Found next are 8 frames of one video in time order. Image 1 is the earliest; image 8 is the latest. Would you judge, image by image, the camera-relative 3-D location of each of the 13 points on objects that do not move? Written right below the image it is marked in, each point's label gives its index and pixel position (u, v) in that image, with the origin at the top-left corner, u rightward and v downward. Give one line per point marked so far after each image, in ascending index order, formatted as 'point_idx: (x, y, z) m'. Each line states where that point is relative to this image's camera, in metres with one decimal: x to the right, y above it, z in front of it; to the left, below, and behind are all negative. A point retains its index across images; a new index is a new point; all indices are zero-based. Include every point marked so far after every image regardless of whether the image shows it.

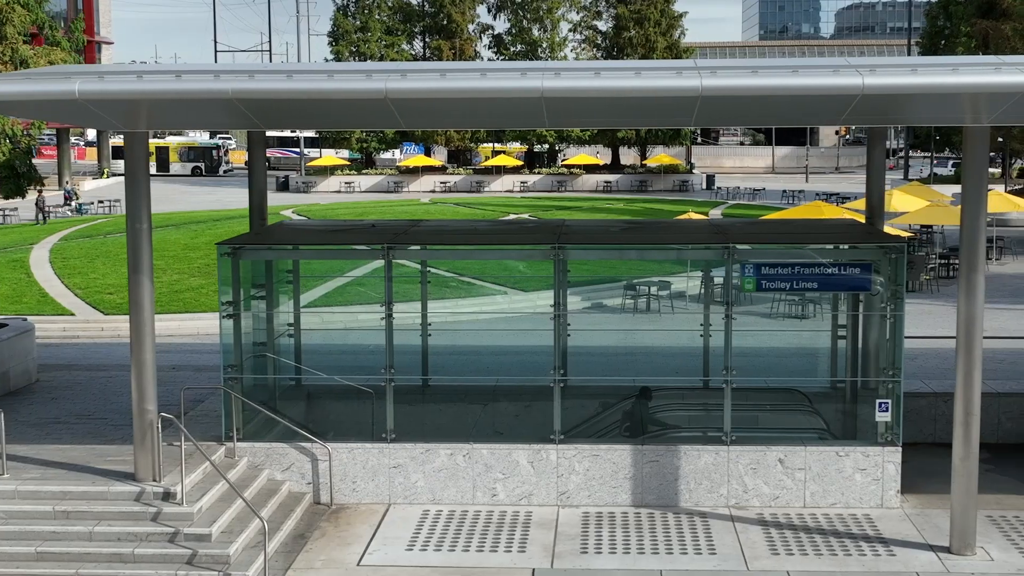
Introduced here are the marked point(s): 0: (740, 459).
0: (+1.8, -1.4, +11.5) m
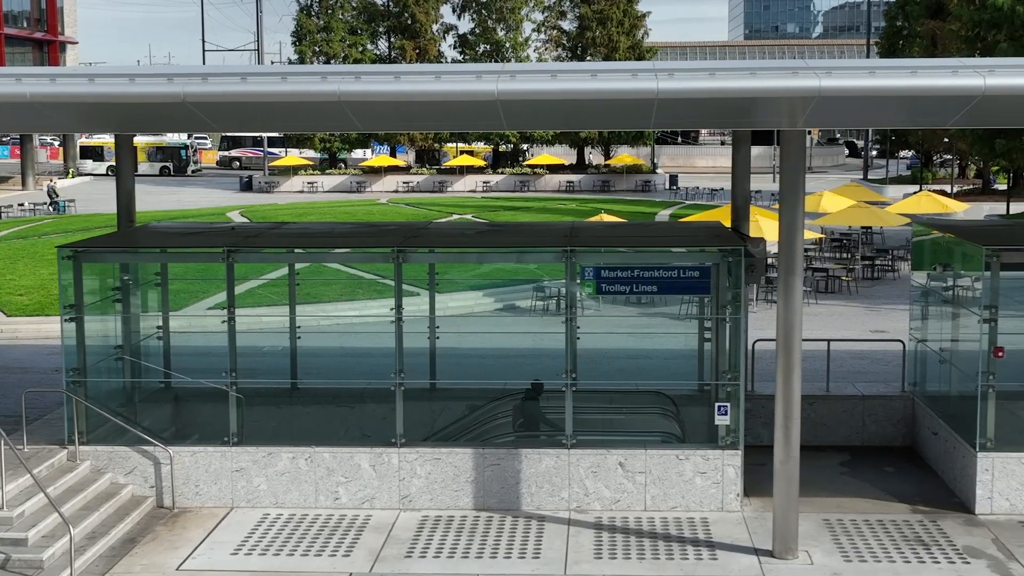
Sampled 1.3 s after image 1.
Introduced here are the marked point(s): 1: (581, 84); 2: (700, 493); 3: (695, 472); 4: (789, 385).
0: (+0.5, -1.4, +11.5) m
1: (+0.4, +1.3, +8.9) m
2: (+1.5, -1.6, +11.4) m
3: (+1.4, -1.5, +11.4) m
4: (+1.9, -0.7, +10.1) m
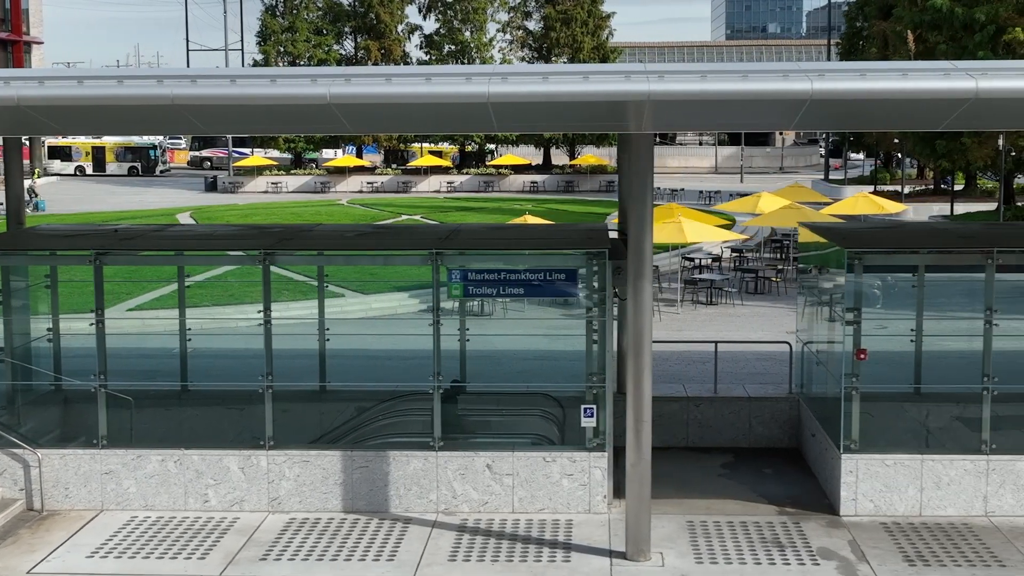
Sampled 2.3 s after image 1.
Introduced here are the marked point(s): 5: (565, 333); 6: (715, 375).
0: (-0.5, -1.4, +11.5) m
1: (-0.6, +1.2, +9.0) m
2: (+0.4, -1.6, +11.4) m
3: (+0.4, -1.5, +11.4) m
4: (+0.9, -0.7, +10.1) m
5: (+0.4, -0.4, +11.3) m
6: (+2.0, -0.9, +14.5) m
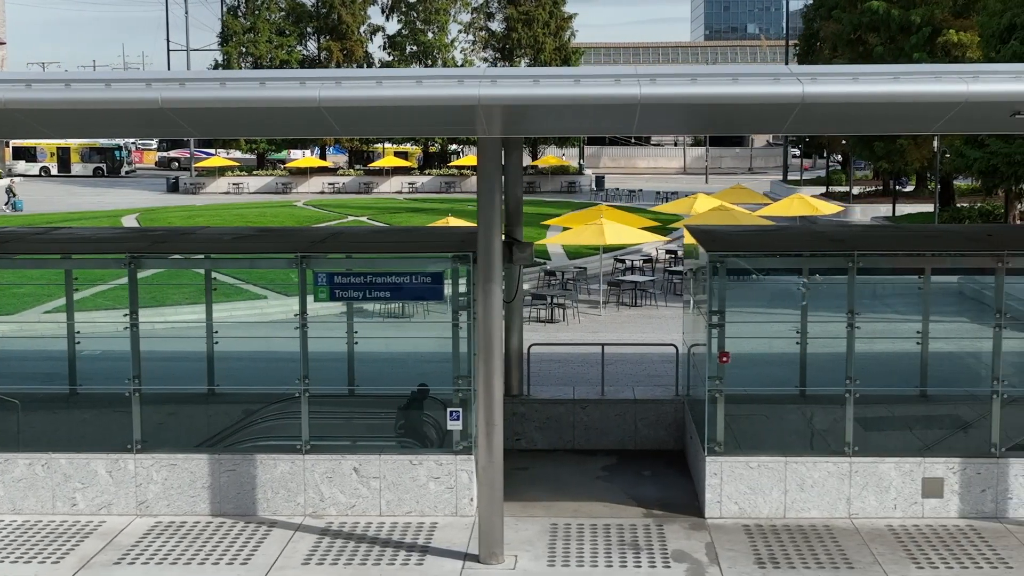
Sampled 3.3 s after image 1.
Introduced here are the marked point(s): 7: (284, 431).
0: (-1.6, -1.4, +11.5) m
1: (-1.6, +1.2, +9.0) m
2: (-0.6, -1.7, +11.5) m
3: (-0.7, -1.5, +11.4) m
4: (-0.1, -0.7, +10.1) m
5: (-0.6, -0.4, +11.4) m
6: (+0.9, -0.9, +14.6) m
7: (-1.8, -1.1, +11.6) m
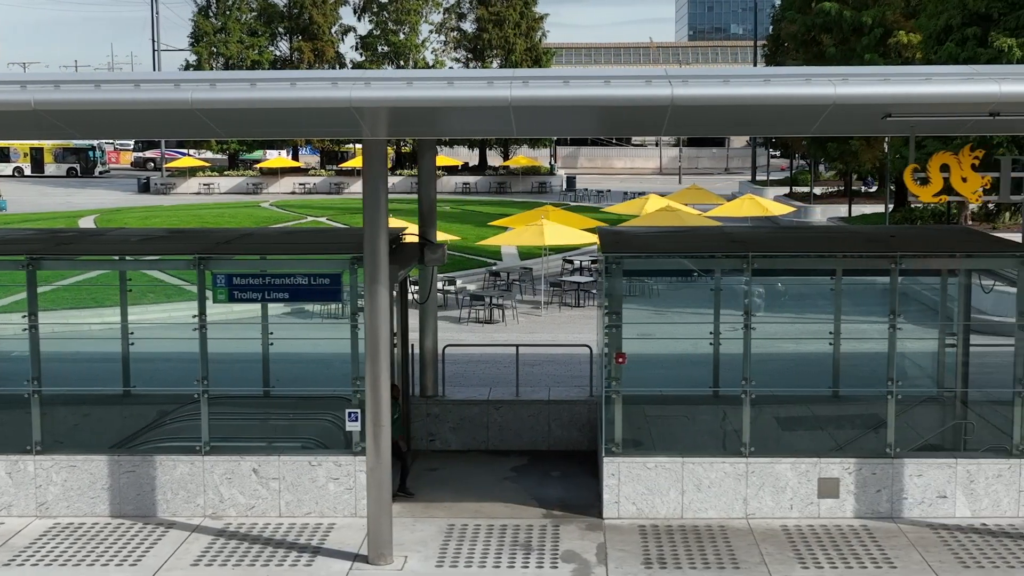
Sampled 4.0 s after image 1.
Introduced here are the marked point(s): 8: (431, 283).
0: (-2.4, -1.4, +11.5) m
1: (-2.4, +1.2, +9.0) m
2: (-1.4, -1.7, +11.5) m
3: (-1.5, -1.5, +11.5) m
4: (-0.9, -0.7, +10.1) m
5: (-1.4, -0.4, +11.4) m
6: (+0.1, -0.9, +14.6) m
7: (-2.6, -1.2, +11.6) m
8: (-0.8, 0.0, +13.7) m
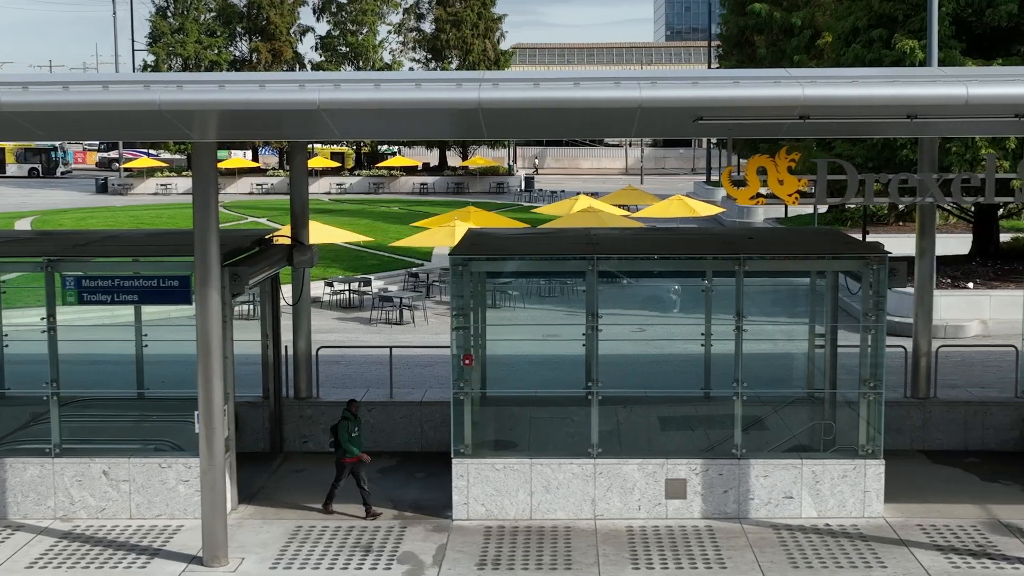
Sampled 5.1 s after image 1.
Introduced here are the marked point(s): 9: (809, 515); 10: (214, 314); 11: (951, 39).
0: (-3.6, -1.5, +11.5) m
1: (-3.6, +1.2, +9.0) m
2: (-2.6, -1.7, +11.5) m
3: (-2.7, -1.5, +11.5) m
4: (-2.1, -0.7, +10.1) m
5: (-2.6, -0.4, +11.4) m
6: (-1.1, -0.9, +14.6) m
7: (-3.8, -1.2, +11.6) m
8: (-2.0, 0.0, +13.7) m
9: (+2.3, -1.8, +11.3) m
10: (-2.1, -0.2, +10.0) m
11: (+6.0, +3.4, +19.7) m
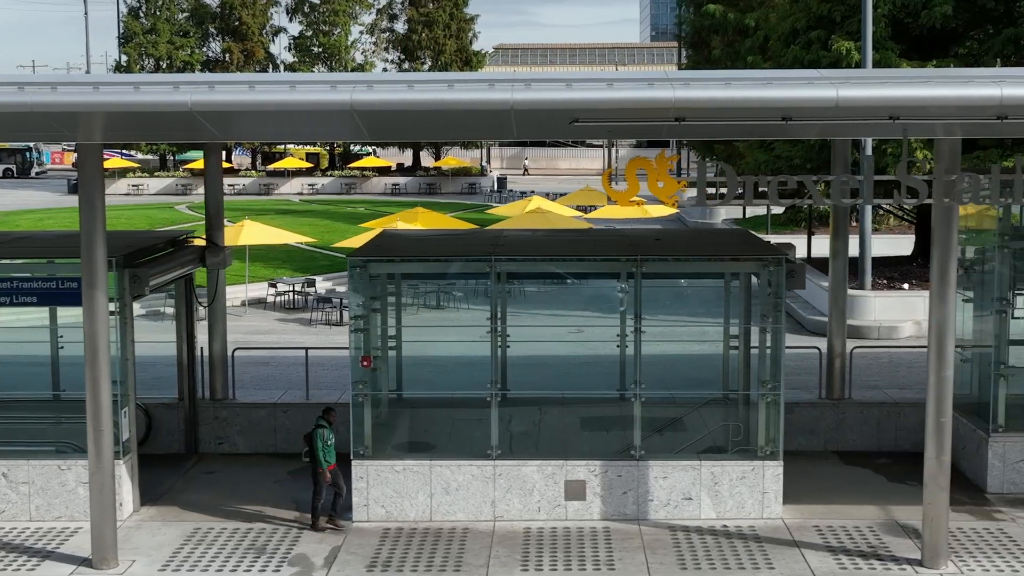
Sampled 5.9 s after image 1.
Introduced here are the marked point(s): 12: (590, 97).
0: (-4.4, -1.5, +11.5) m
1: (-4.4, +1.2, +9.0) m
2: (-3.4, -1.7, +11.5) m
3: (-3.5, -1.5, +11.4) m
4: (-2.9, -0.7, +10.1) m
5: (-3.4, -0.4, +11.4) m
6: (-1.9, -0.9, +14.6) m
7: (-4.6, -1.2, +11.6) m
8: (-2.8, 0.0, +13.7) m
9: (+1.5, -1.8, +11.4) m
10: (-2.9, -0.2, +10.0) m
11: (+5.1, +3.4, +19.8) m
12: (+0.5, +1.2, +8.8) m
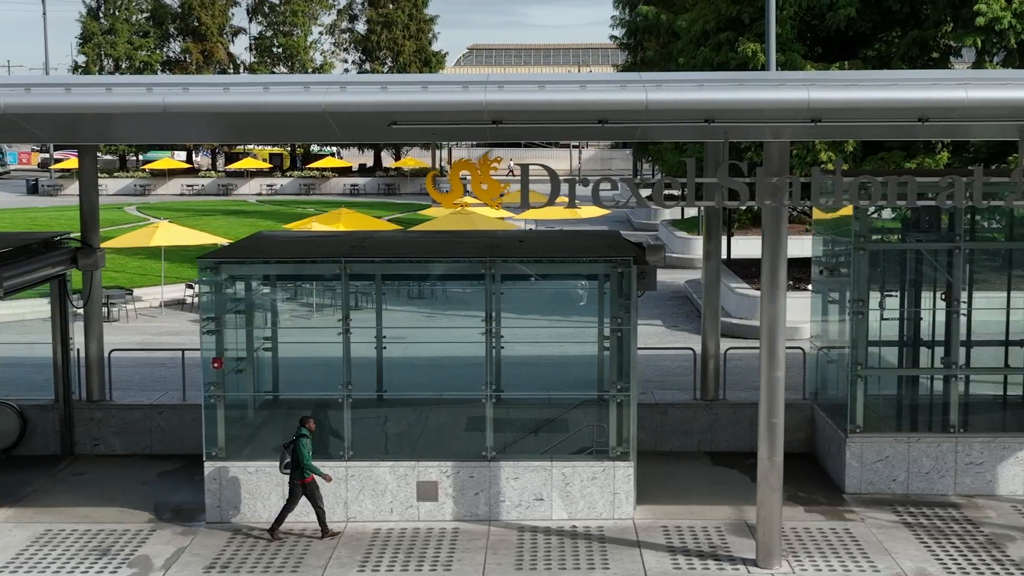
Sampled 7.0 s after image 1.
0: (-5.5, -1.5, +11.5) m
1: (-5.5, +1.2, +8.9) m
2: (-4.6, -1.7, +11.5) m
3: (-4.6, -1.6, +11.4) m
4: (-4.1, -0.8, +10.1) m
5: (-4.6, -0.4, +11.4) m
6: (-3.1, -1.0, +14.6) m
7: (-5.8, -1.2, +11.6) m
8: (-4.0, 0.0, +13.7) m
9: (+0.4, -1.8, +11.4) m
10: (-4.0, -0.2, +10.0) m
11: (+3.9, +3.4, +19.9) m
12: (-0.7, +1.2, +8.8) m
